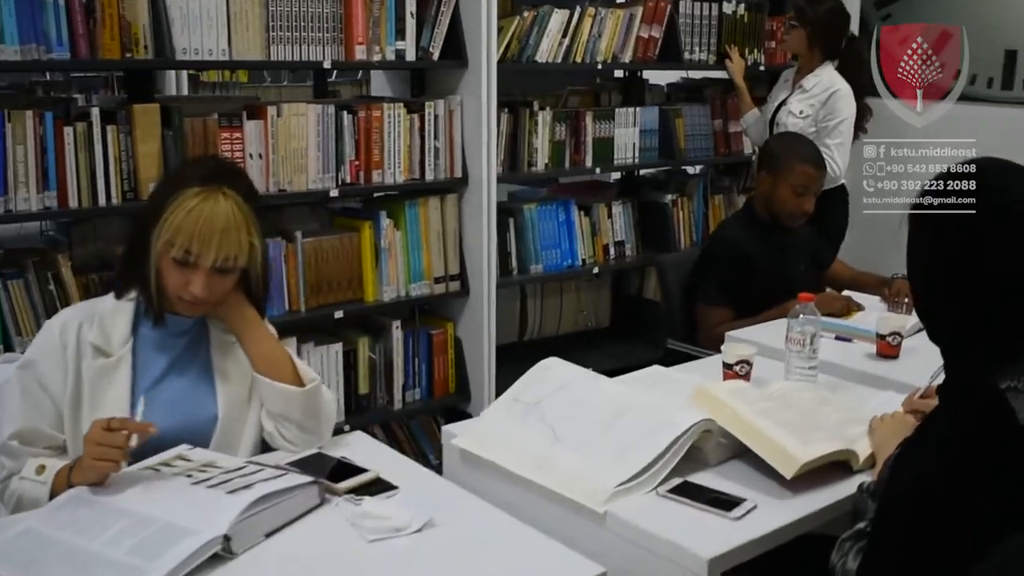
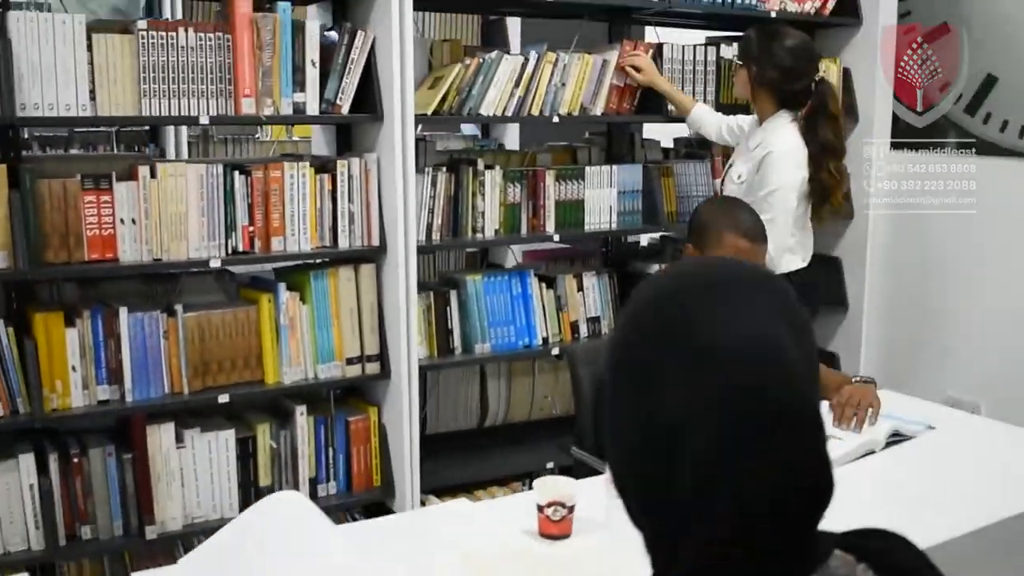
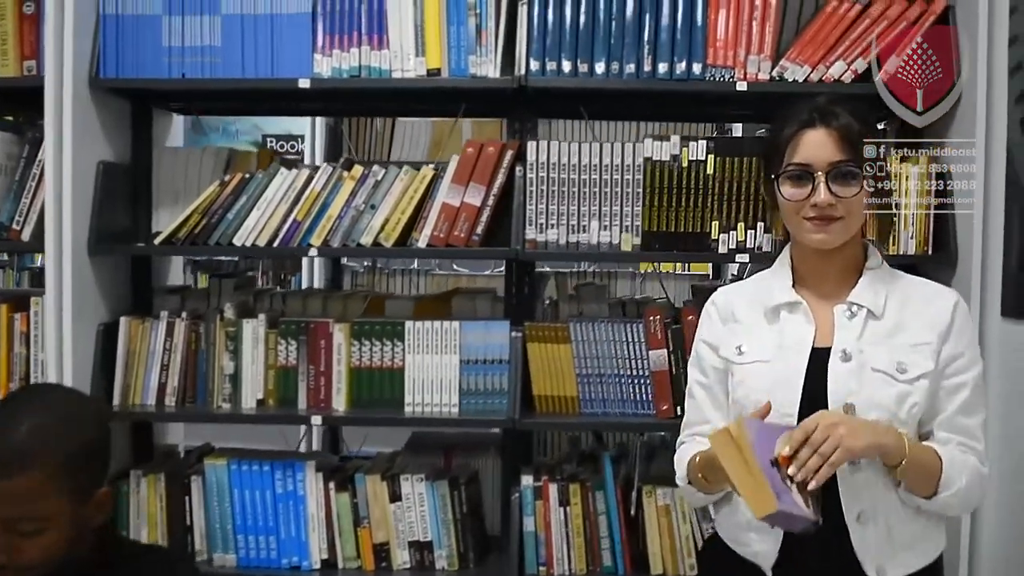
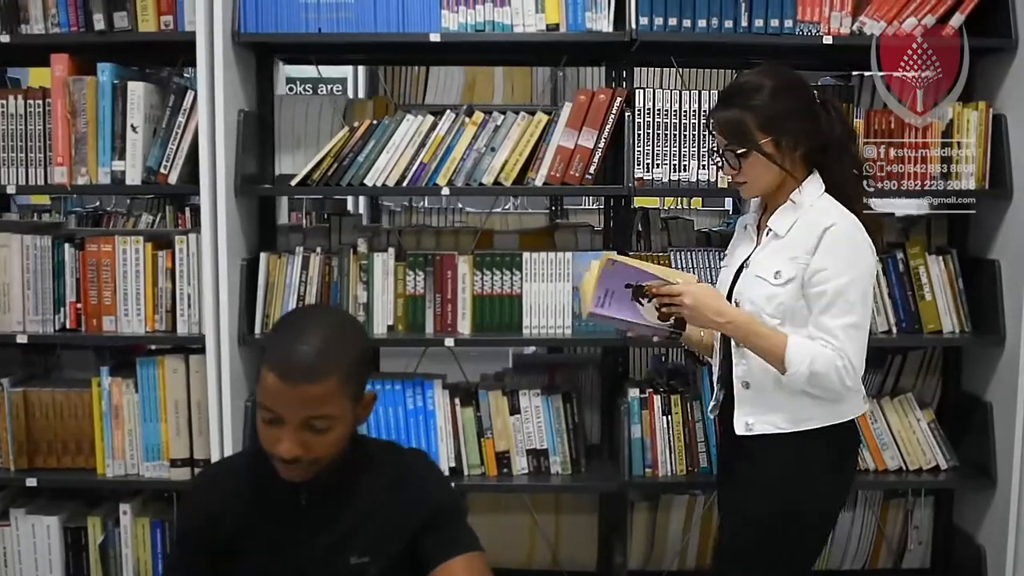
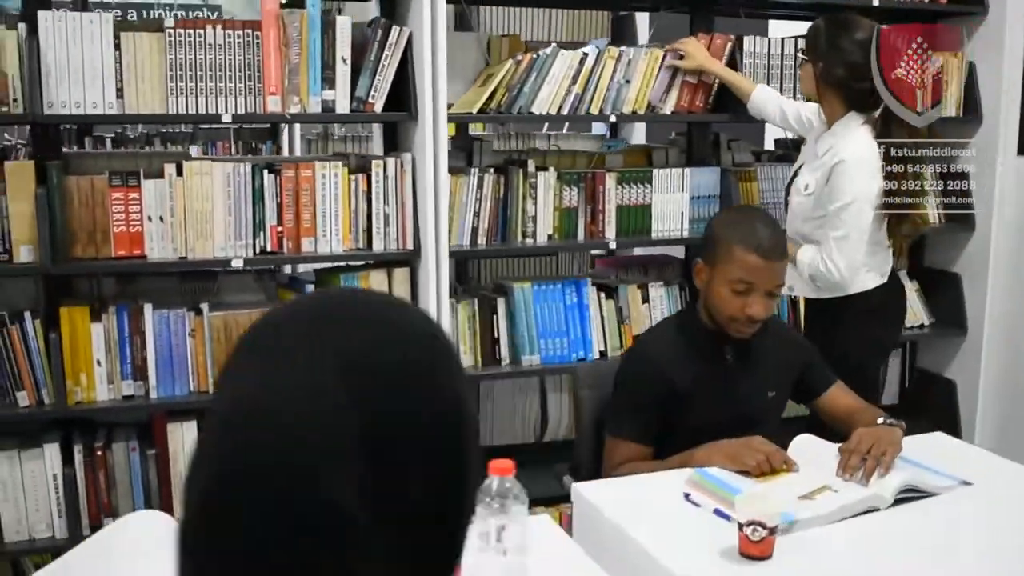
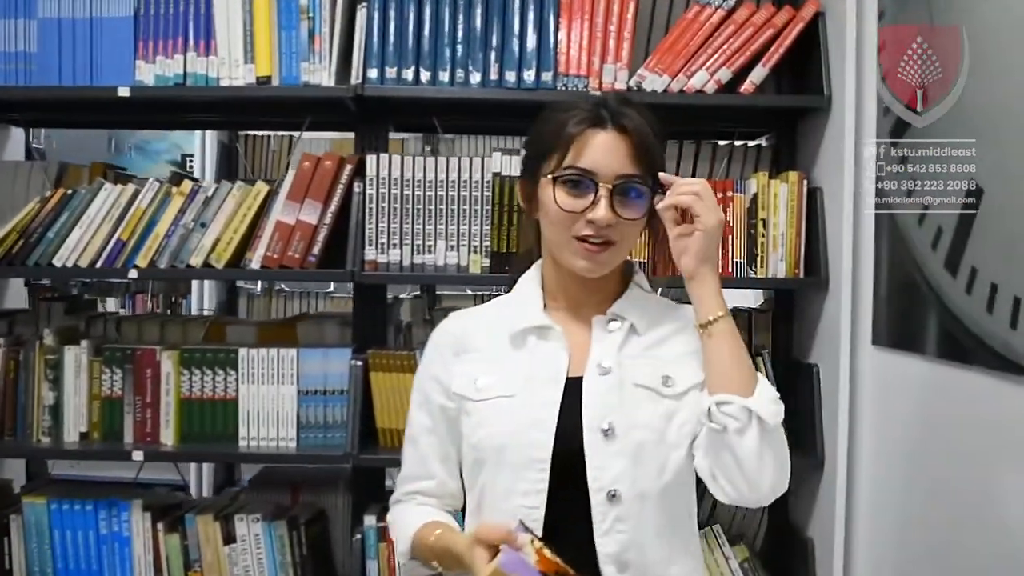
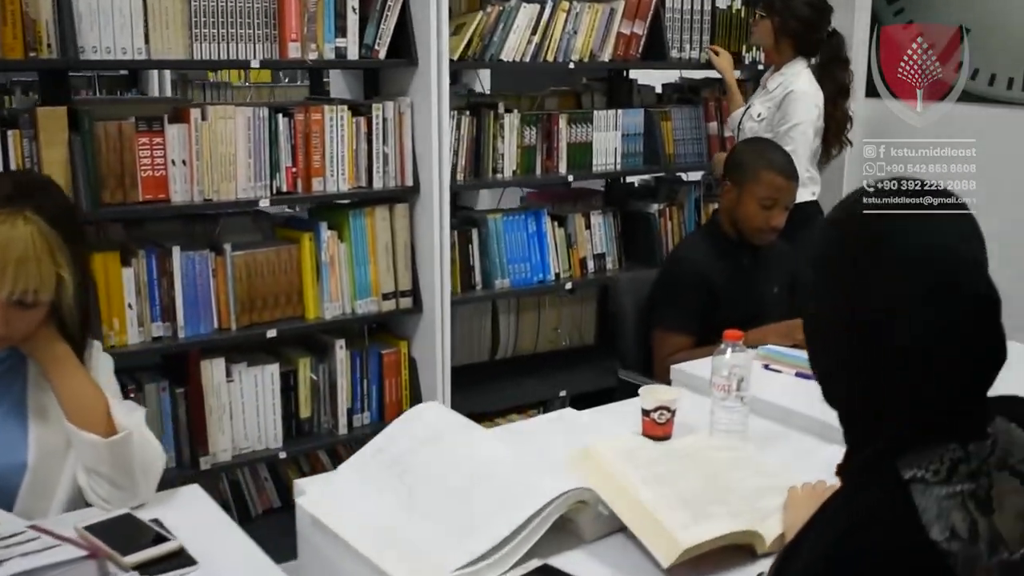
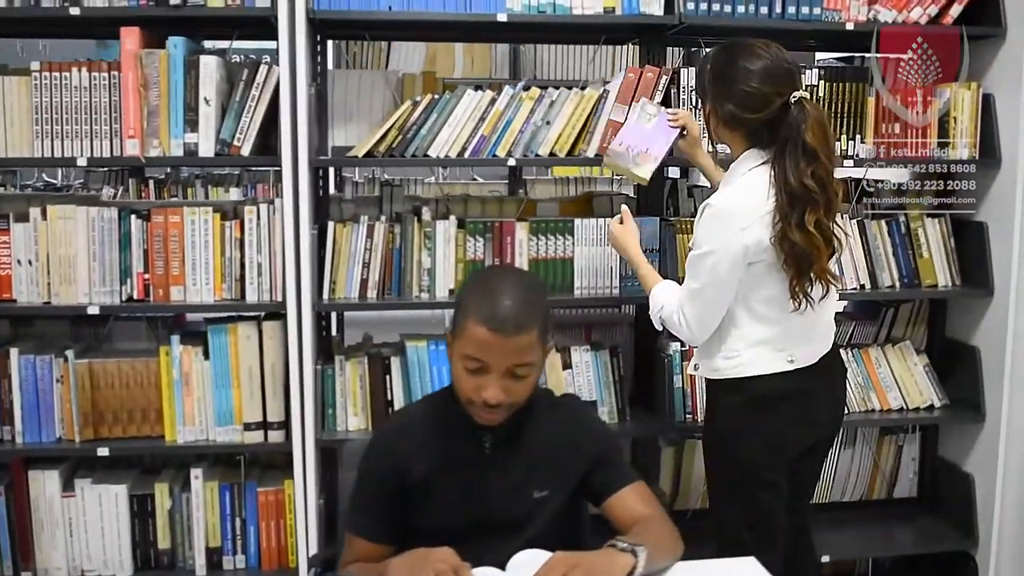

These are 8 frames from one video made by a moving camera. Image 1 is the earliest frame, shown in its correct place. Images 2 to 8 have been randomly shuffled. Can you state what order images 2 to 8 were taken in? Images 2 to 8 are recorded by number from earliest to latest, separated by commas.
7, 2, 5, 8, 4, 3, 6
